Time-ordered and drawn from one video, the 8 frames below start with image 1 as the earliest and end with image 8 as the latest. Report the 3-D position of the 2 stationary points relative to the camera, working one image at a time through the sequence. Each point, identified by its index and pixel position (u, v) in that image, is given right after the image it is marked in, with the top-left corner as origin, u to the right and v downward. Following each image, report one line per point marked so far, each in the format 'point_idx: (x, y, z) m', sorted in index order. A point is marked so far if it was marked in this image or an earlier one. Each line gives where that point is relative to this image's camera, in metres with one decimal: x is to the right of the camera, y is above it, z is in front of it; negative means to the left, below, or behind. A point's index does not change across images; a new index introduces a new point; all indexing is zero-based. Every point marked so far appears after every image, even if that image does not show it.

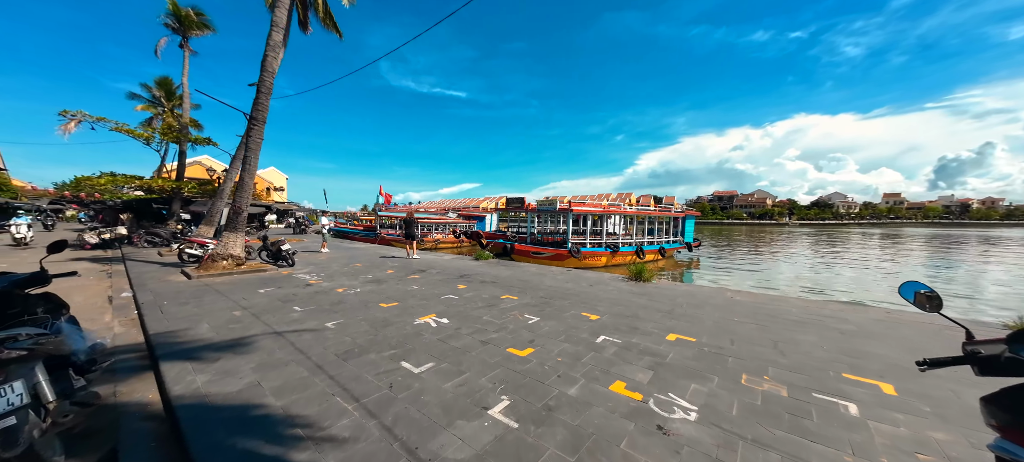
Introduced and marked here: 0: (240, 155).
0: (-8.5, +2.3, +10.0) m
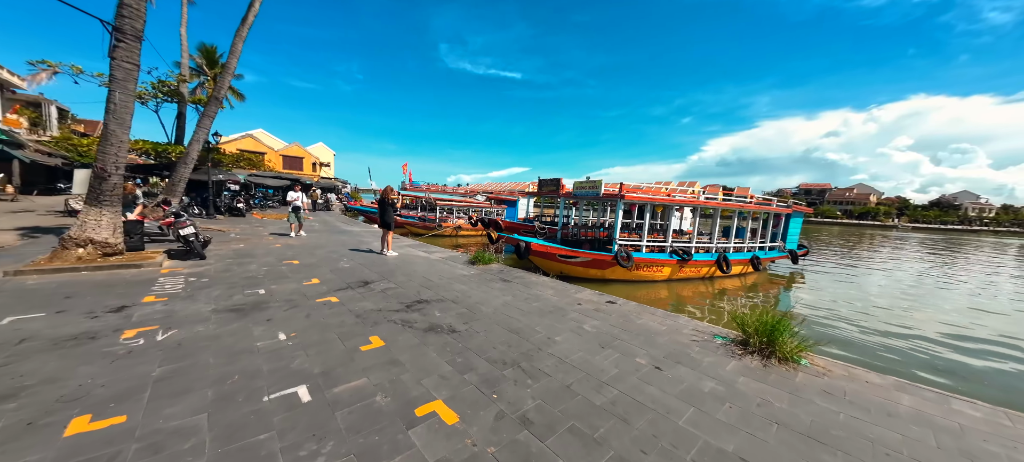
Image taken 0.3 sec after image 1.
0: (-7.8, +3.0, +8.2) m
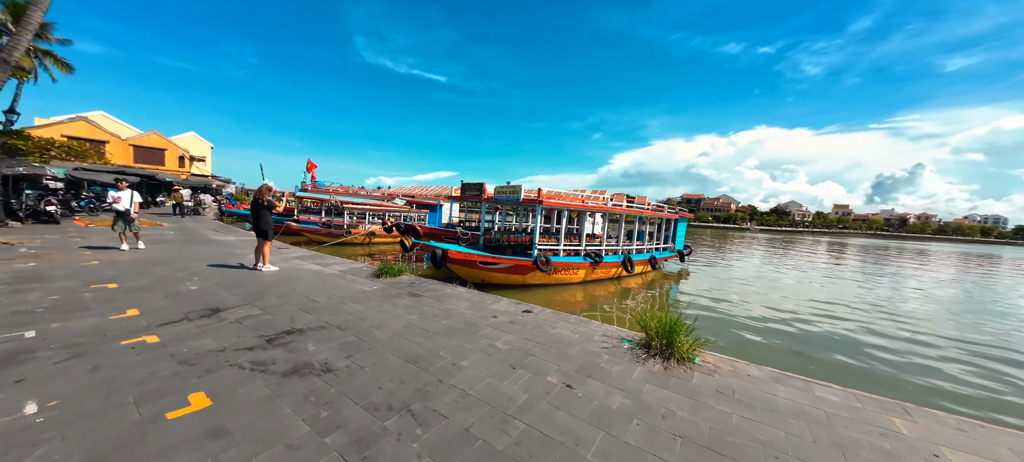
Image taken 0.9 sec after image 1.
0: (-9.6, +2.8, +5.8) m
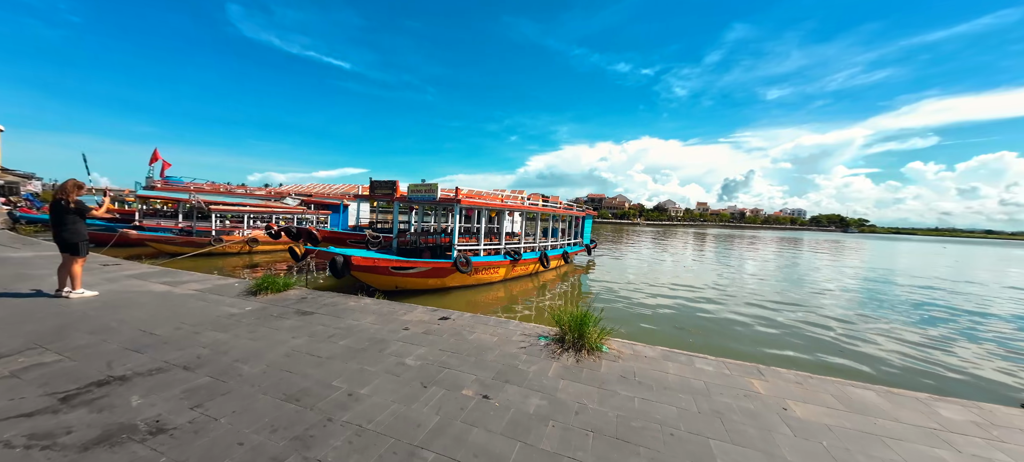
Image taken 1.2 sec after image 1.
0: (-10.9, +2.5, +3.0) m
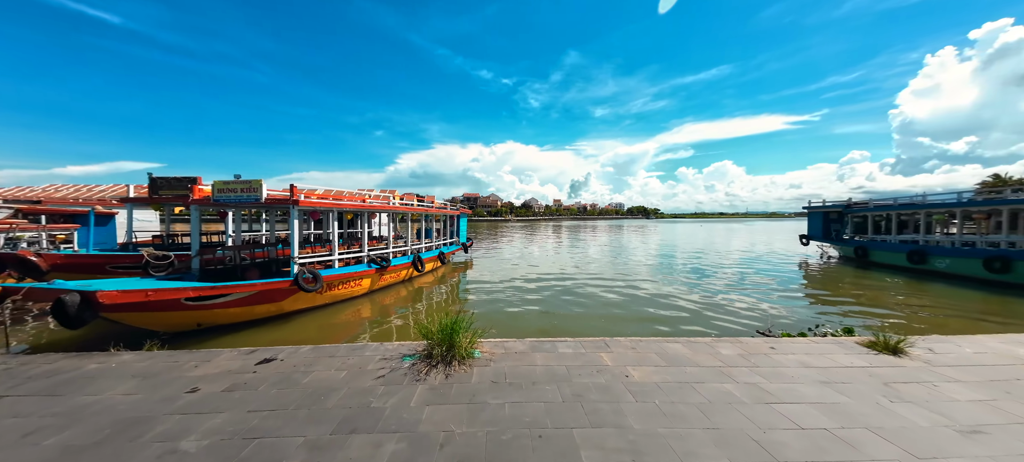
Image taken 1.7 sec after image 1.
0: (-11.4, +1.7, -1.8) m
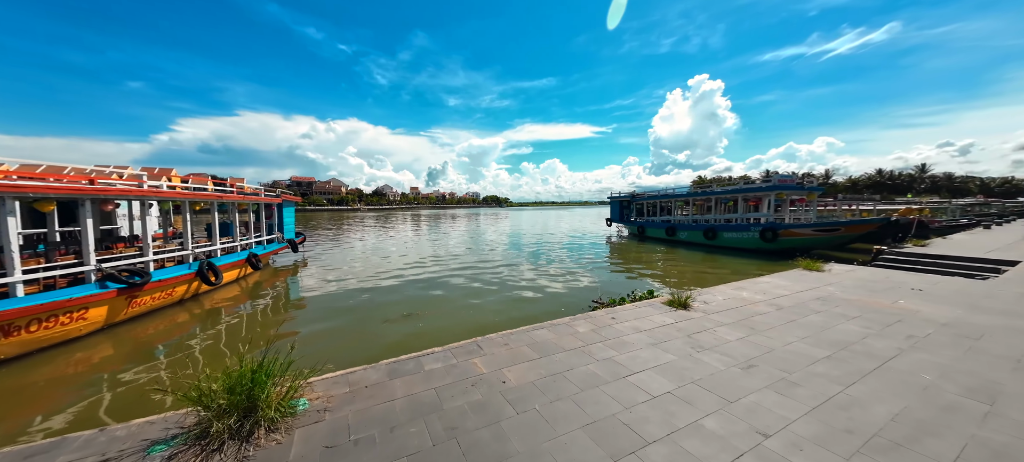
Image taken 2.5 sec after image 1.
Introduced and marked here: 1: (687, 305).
0: (-9.4, +1.1, -7.3) m
1: (+3.7, -1.6, +6.8) m
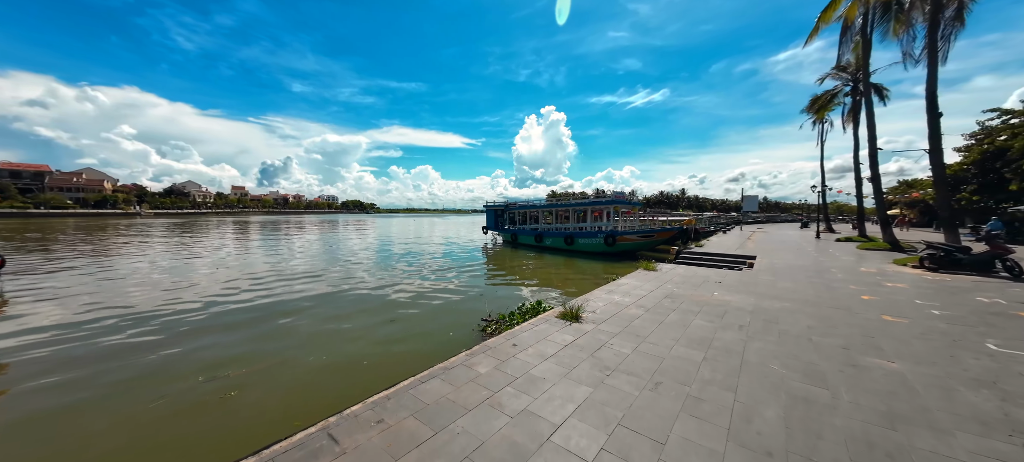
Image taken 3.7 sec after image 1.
0: (-5.2, +1.2, -11.4) m
1: (+1.4, -1.8, +6.6) m
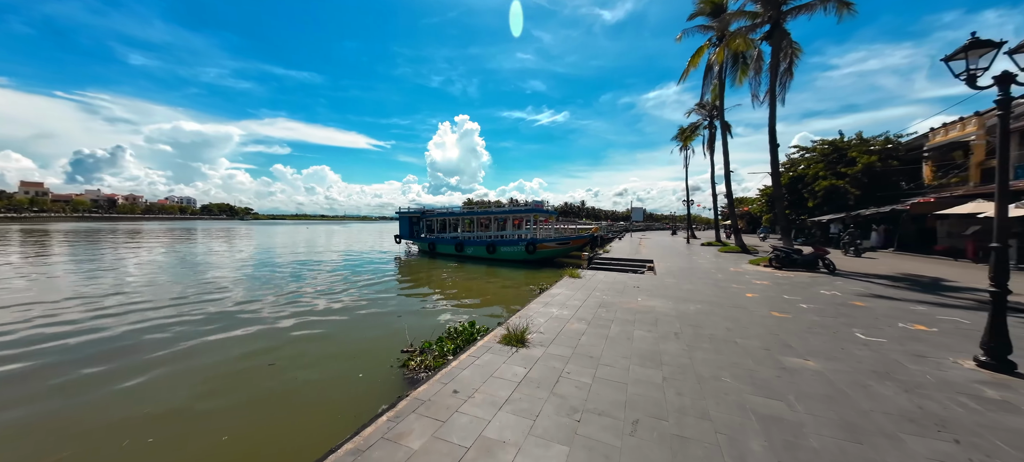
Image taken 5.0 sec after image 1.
0: (-1.3, +1.4, -13.3) m
1: (+0.2, -2.0, +5.7) m
